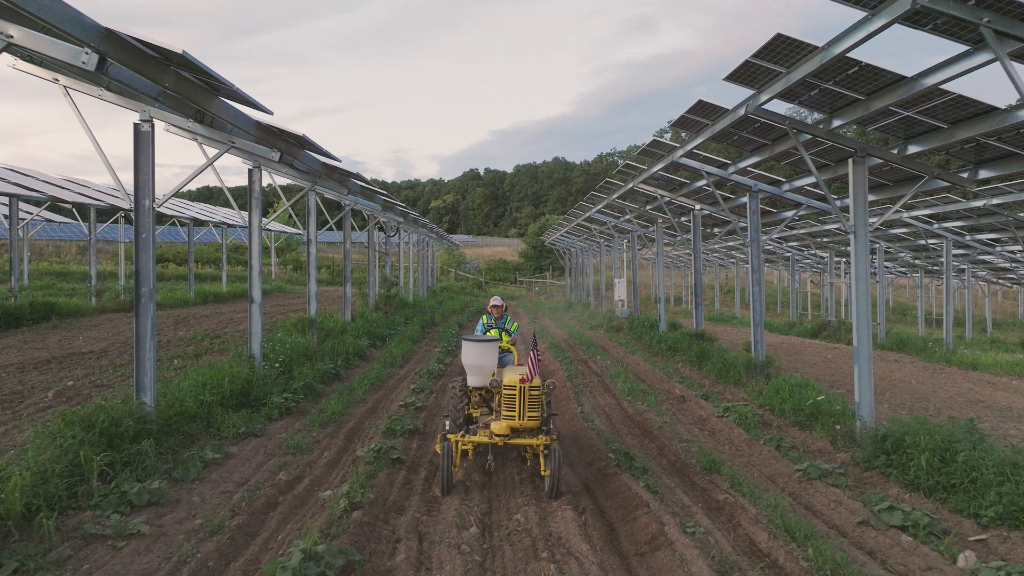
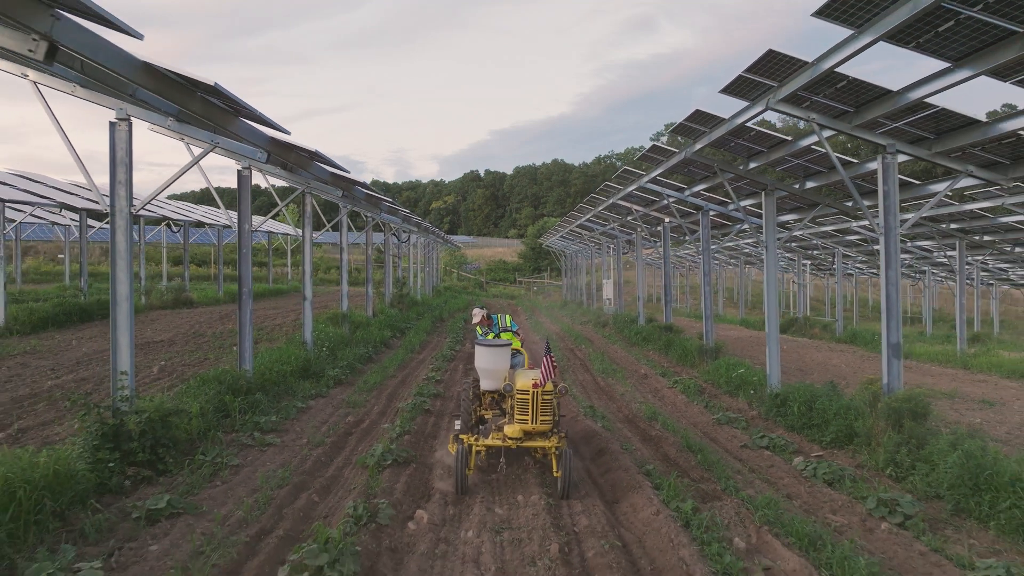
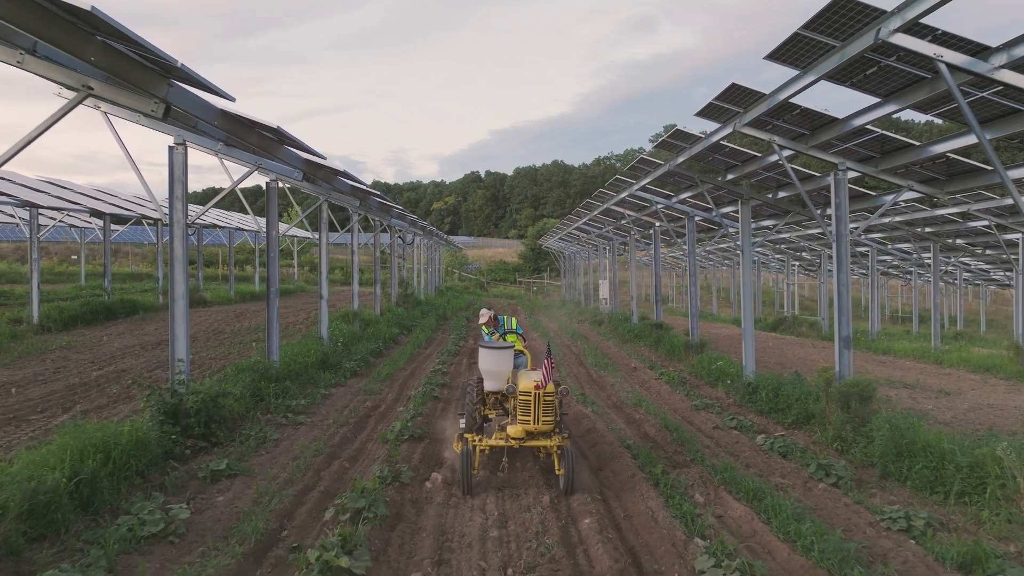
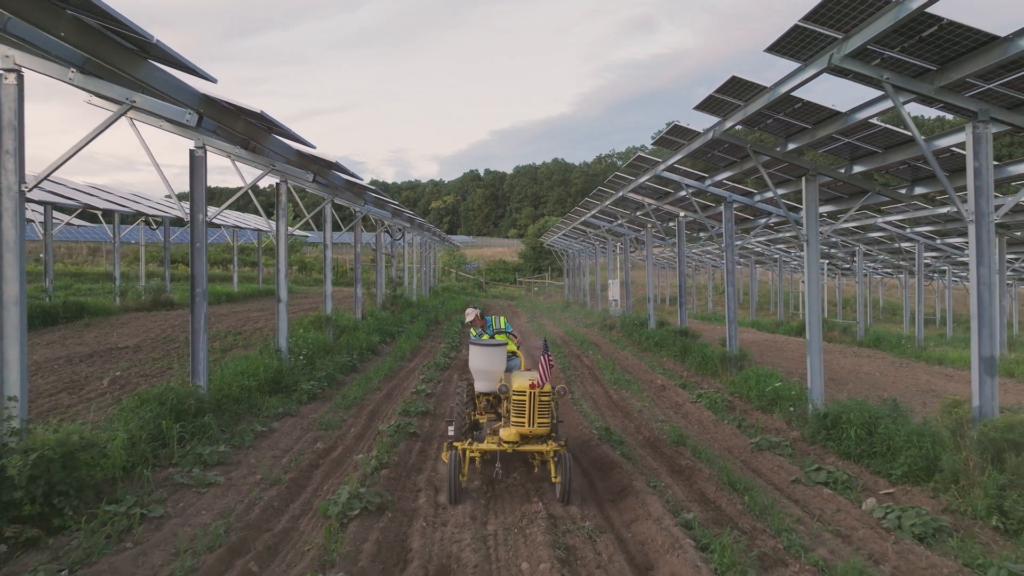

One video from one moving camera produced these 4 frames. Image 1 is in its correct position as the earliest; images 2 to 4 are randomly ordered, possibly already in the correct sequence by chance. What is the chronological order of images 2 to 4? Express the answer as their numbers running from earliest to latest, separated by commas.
4, 2, 3
